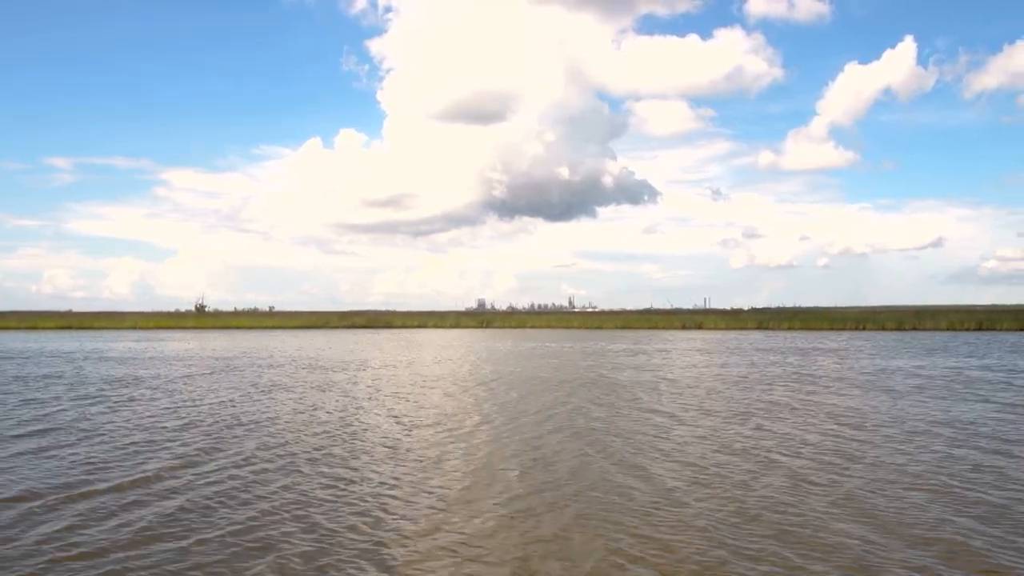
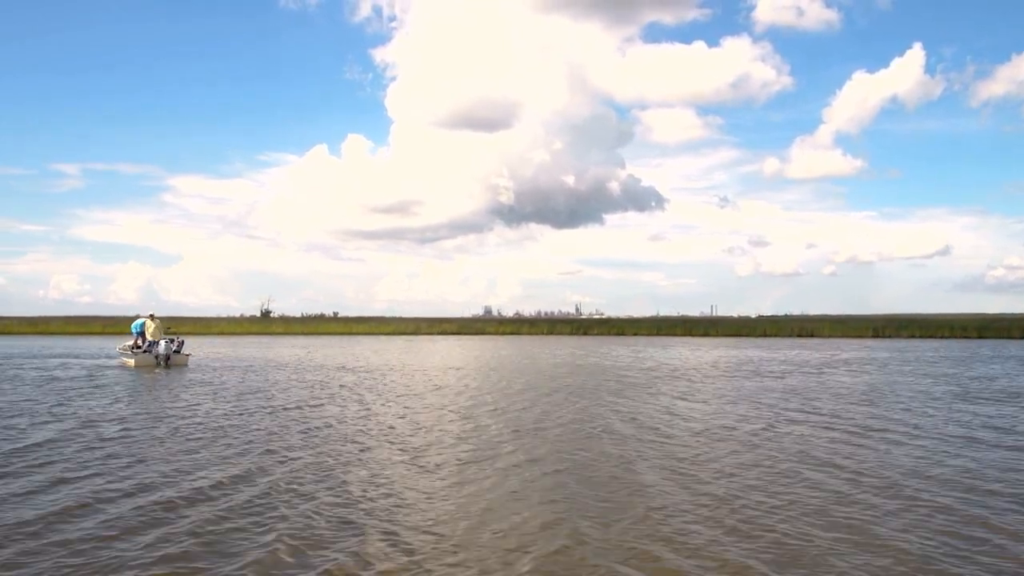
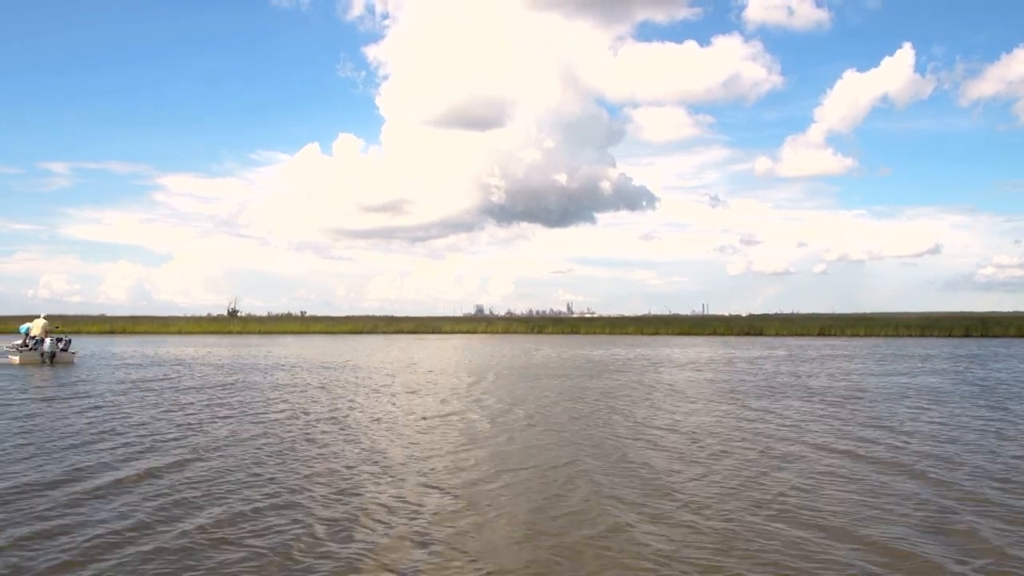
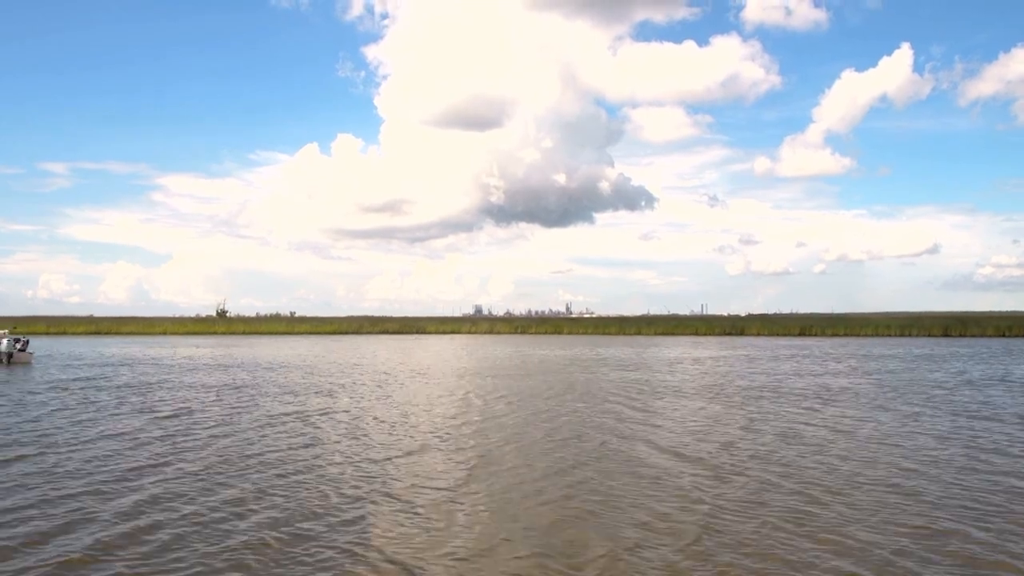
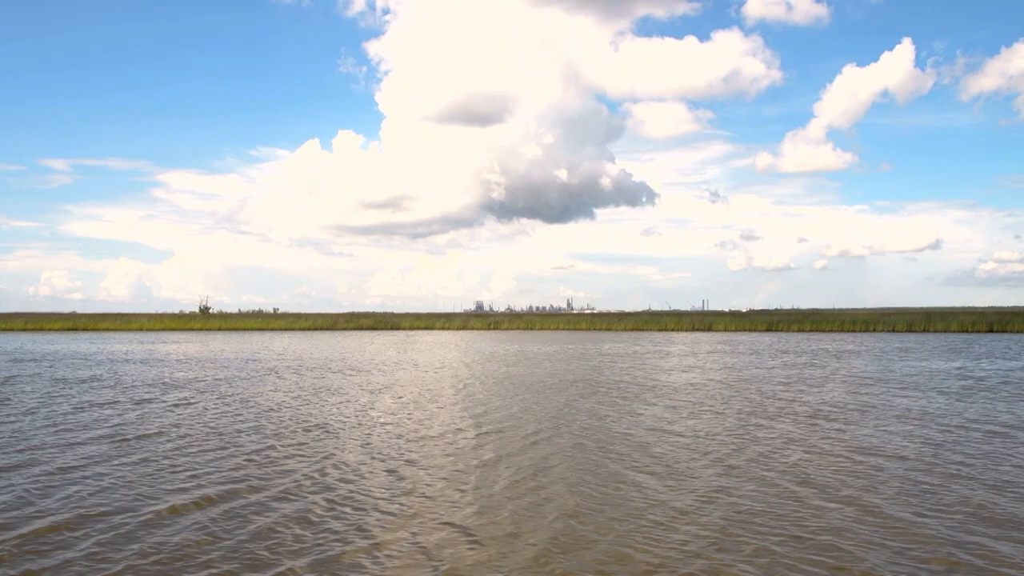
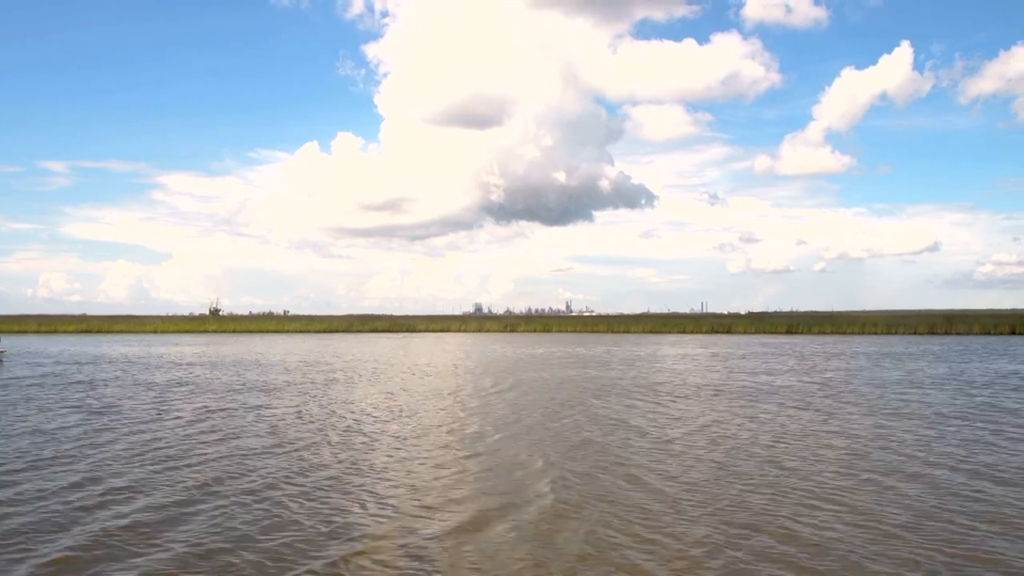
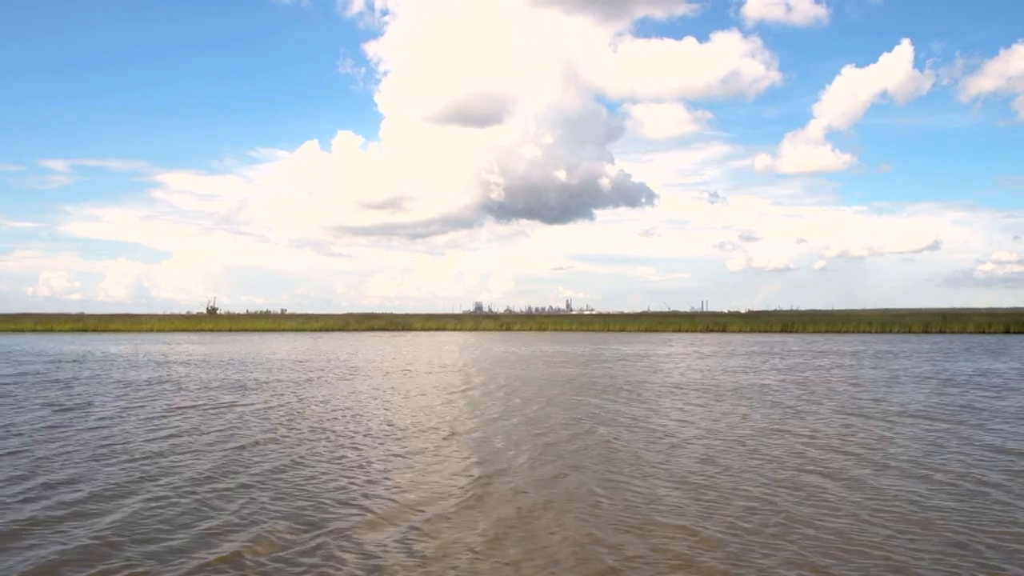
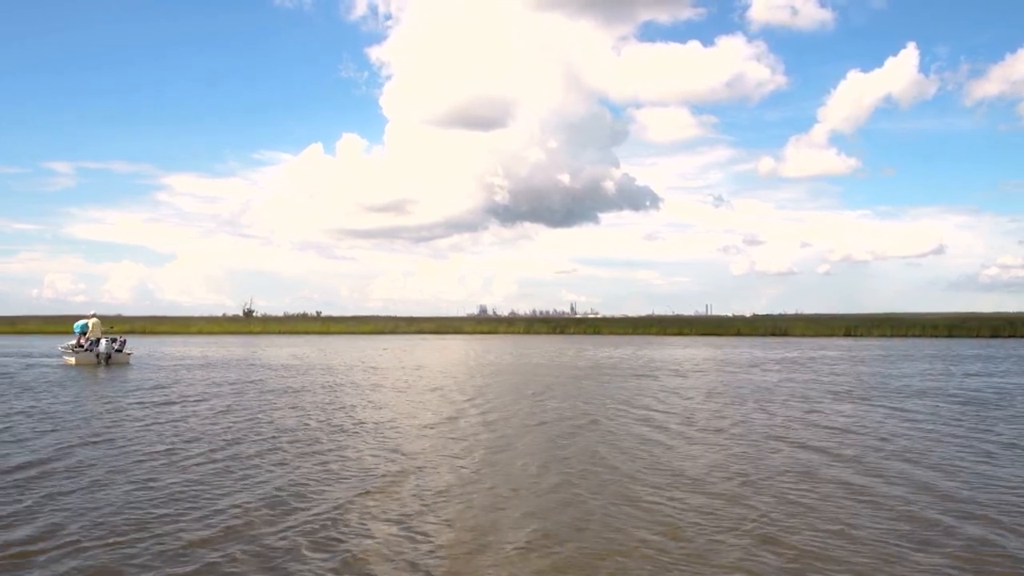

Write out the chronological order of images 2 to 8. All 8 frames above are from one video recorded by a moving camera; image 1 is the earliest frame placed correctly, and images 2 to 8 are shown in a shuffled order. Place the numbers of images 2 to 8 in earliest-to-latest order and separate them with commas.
5, 7, 6, 4, 3, 8, 2
